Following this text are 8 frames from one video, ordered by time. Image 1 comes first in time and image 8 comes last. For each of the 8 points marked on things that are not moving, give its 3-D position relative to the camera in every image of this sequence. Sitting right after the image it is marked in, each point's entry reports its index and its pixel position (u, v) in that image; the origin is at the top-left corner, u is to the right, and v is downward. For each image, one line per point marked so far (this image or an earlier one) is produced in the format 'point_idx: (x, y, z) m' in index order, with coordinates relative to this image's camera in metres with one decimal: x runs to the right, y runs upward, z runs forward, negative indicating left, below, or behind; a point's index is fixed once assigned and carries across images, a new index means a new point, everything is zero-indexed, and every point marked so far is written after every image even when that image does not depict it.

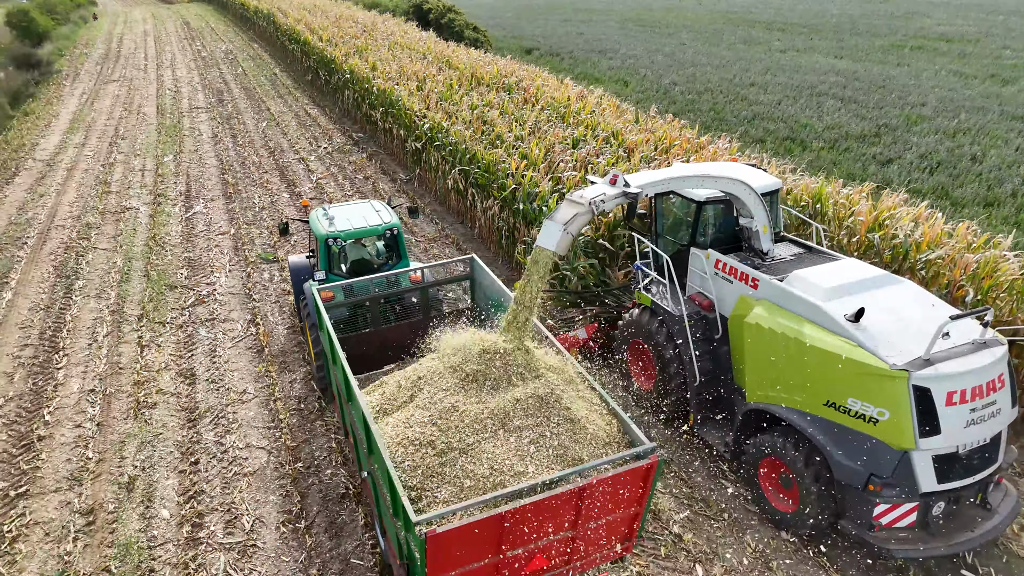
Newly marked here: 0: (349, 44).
0: (-3.9, +5.9, +18.1) m
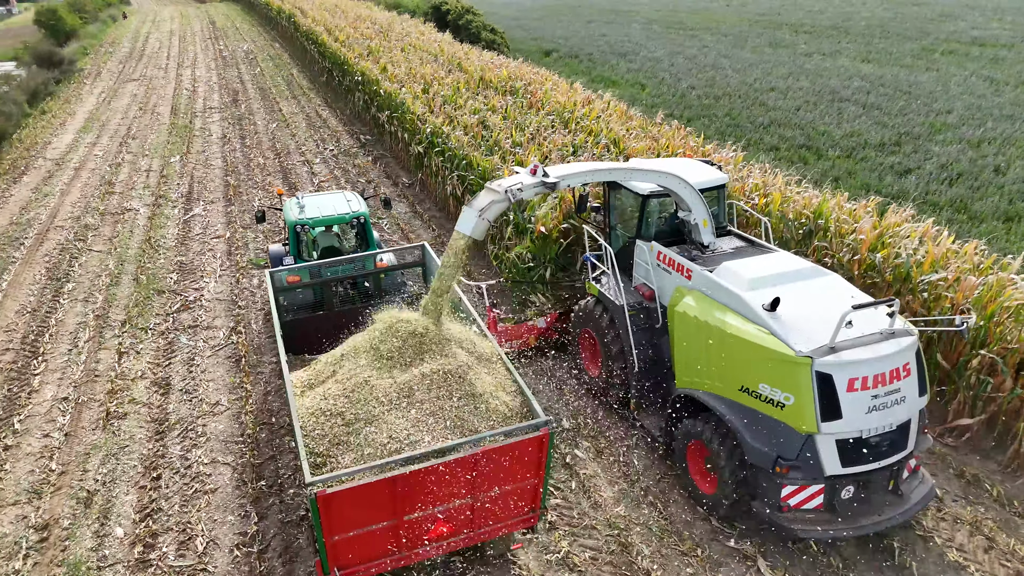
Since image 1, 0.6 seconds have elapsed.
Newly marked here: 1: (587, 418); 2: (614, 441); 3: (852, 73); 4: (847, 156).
0: (-3.6, +5.8, +18.0) m
1: (+0.6, -1.1, +6.2) m
2: (+0.8, -1.2, +5.9) m
3: (+8.9, +5.6, +19.6) m
4: (+5.6, +2.2, +12.4) m
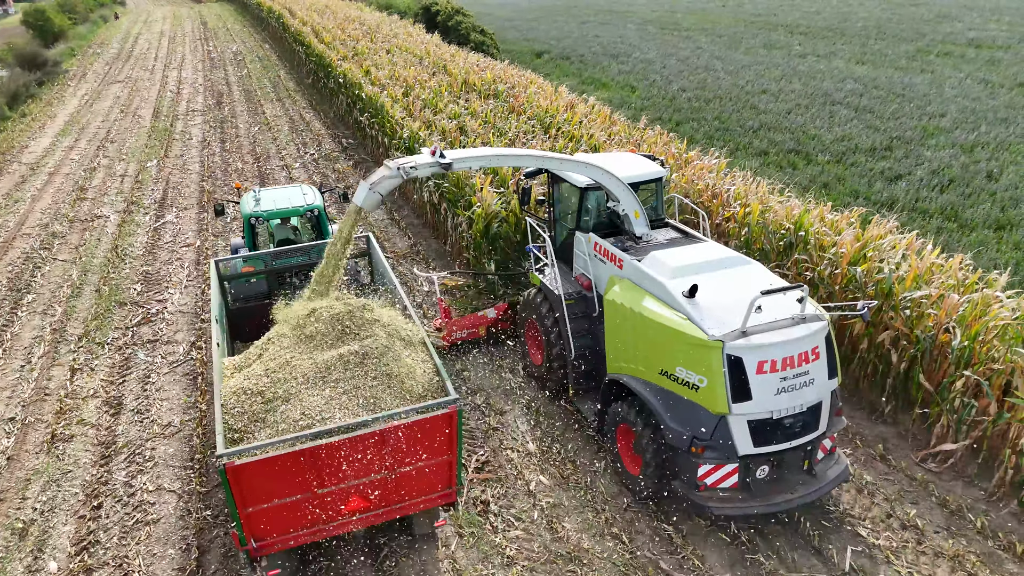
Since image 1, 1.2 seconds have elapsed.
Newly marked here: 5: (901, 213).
0: (-3.9, +5.7, +17.7) m
1: (+0.3, -1.2, +5.9) m
2: (+0.5, -1.3, +5.6) m
3: (+8.7, +5.5, +19.3) m
4: (+5.3, +2.1, +12.1) m
5: (+5.0, +1.0, +9.7) m
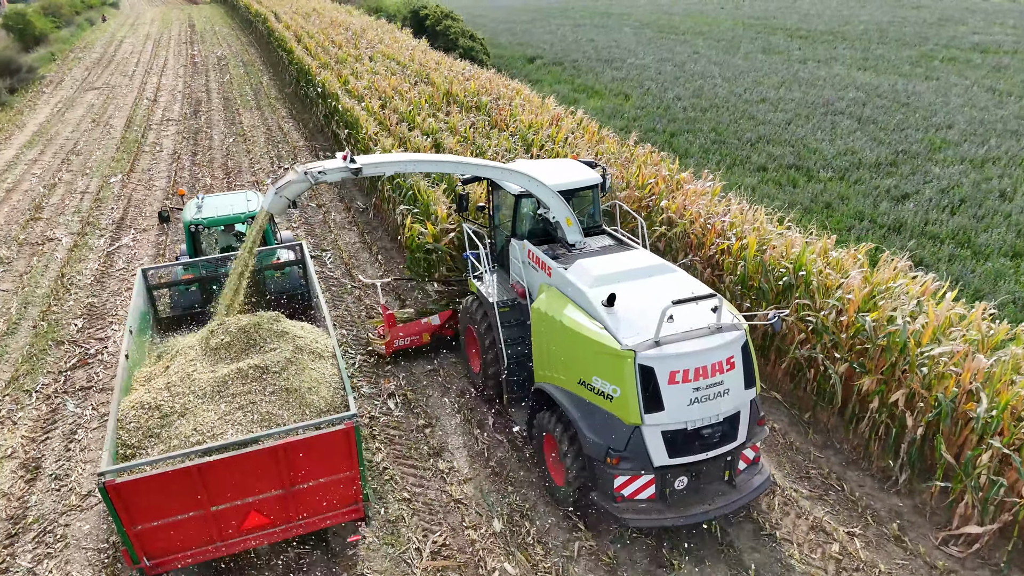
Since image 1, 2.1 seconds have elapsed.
0: (-4.1, +5.3, +17.0) m
1: (+0.1, -1.6, +5.2) m
2: (+0.3, -1.7, +4.9) m
3: (+8.4, +5.1, +18.6) m
4: (+5.0, +1.7, +11.4) m
5: (+4.8, +0.6, +9.0) m
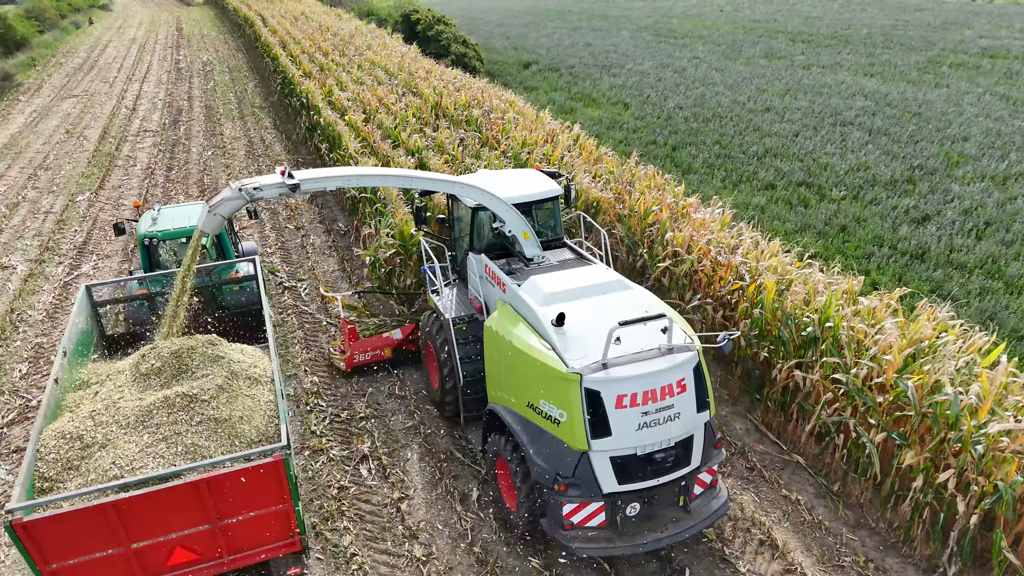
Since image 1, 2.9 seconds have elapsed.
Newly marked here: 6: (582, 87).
0: (-4.3, +4.9, +16.3) m
1: (0.0, -2.0, +4.5) m
2: (+0.2, -2.1, +4.2) m
3: (+8.2, +4.7, +17.9) m
4: (+4.9, +1.3, +10.7) m
5: (+4.7, +0.2, +8.3) m
6: (+1.8, +5.1, +19.0) m
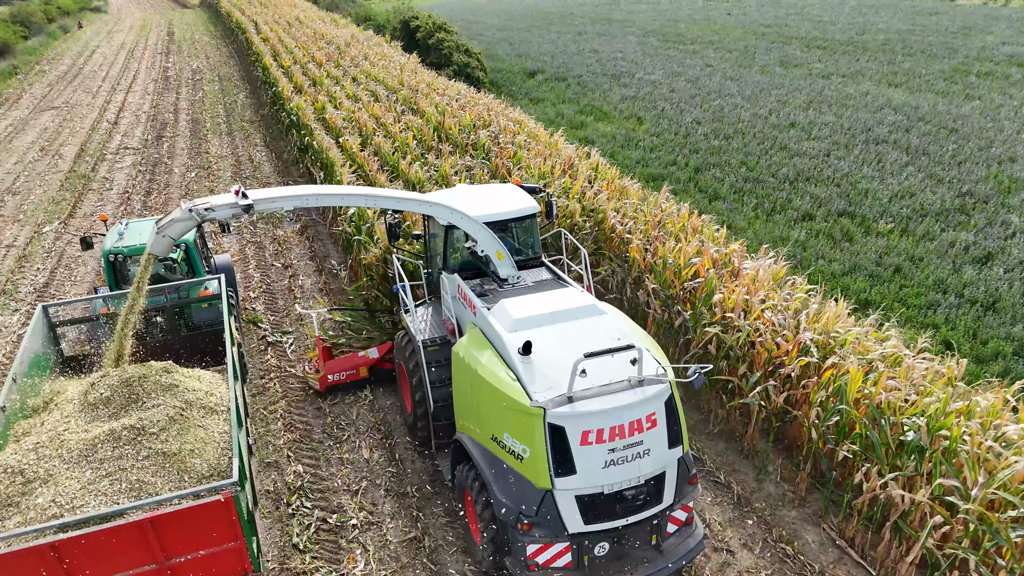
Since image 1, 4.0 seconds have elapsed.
0: (-4.1, +4.4, +15.2) m
1: (+0.2, -2.5, +3.4) m
2: (+0.3, -2.7, +3.1) m
3: (+8.4, +4.2, +16.9) m
4: (+5.1, +0.8, +9.7) m
5: (+4.8, -0.3, +7.2) m
6: (+1.9, +4.6, +18.0) m
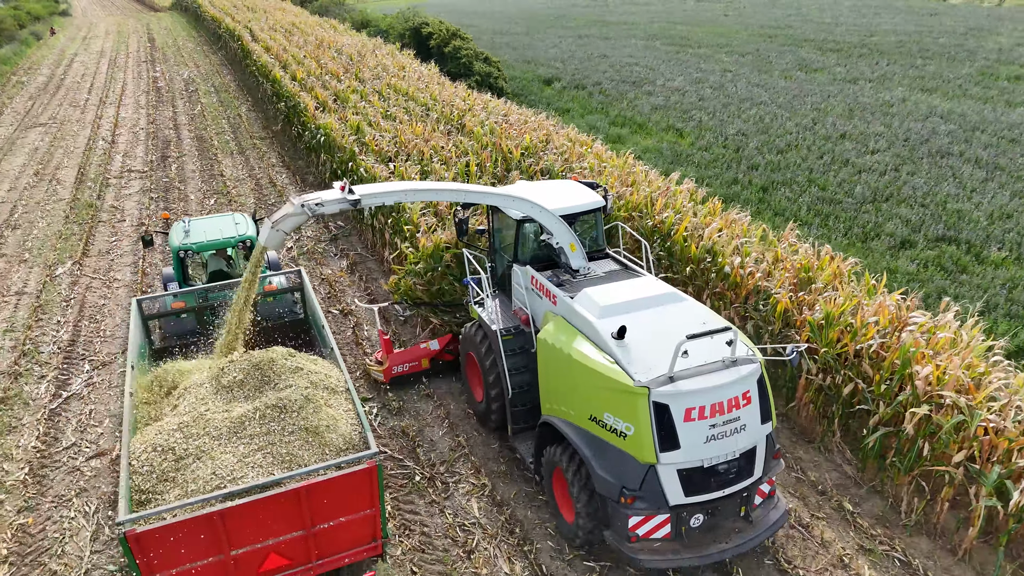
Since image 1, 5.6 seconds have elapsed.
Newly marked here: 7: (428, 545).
0: (-3.5, +3.8, +14.1) m
1: (+1.4, -3.0, +2.5) m
2: (+1.6, -3.1, +2.2) m
3: (+9.0, +3.9, +16.2) m
4: (+6.0, +0.4, +8.9) m
5: (+5.9, -0.7, +6.4) m
6: (+2.5, +4.1, +17.1) m
7: (-0.6, -1.8, +5.2) m
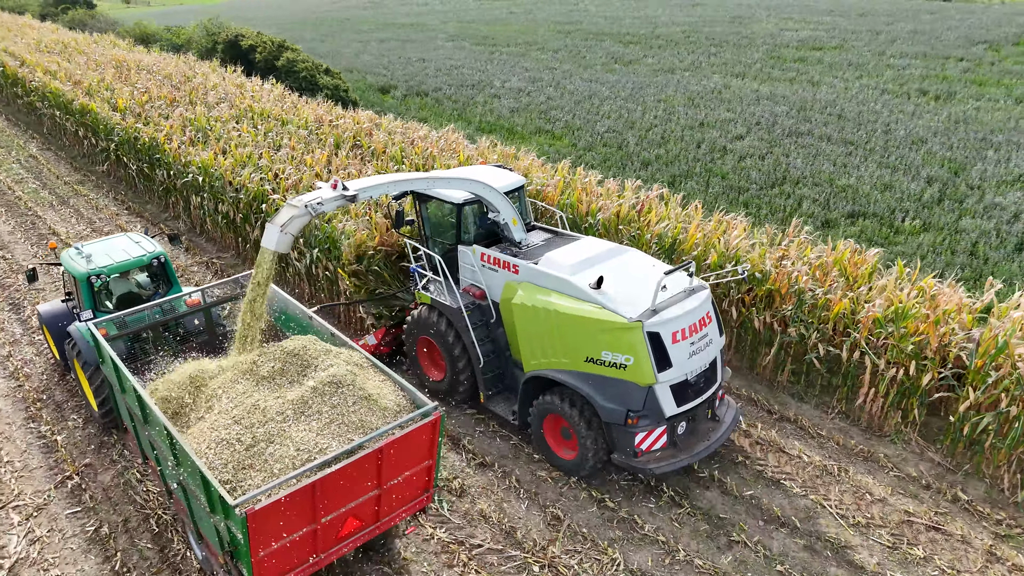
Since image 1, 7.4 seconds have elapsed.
0: (-5.5, +2.8, +12.1) m
1: (+3.3, -3.0, +2.4) m
2: (+3.6, -3.1, +2.2) m
3: (+5.7, +4.6, +17.6) m
4: (+5.4, +0.8, +9.8) m
5: (+6.2, -0.2, +7.4) m
6: (-0.7, +3.9, +16.6) m
7: (+0.5, -2.1, +4.4) m
